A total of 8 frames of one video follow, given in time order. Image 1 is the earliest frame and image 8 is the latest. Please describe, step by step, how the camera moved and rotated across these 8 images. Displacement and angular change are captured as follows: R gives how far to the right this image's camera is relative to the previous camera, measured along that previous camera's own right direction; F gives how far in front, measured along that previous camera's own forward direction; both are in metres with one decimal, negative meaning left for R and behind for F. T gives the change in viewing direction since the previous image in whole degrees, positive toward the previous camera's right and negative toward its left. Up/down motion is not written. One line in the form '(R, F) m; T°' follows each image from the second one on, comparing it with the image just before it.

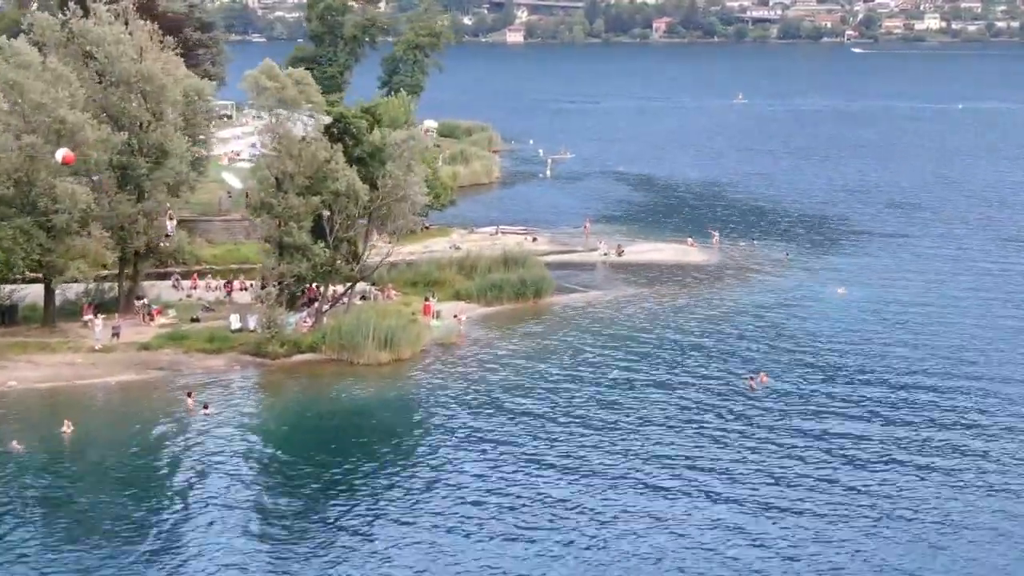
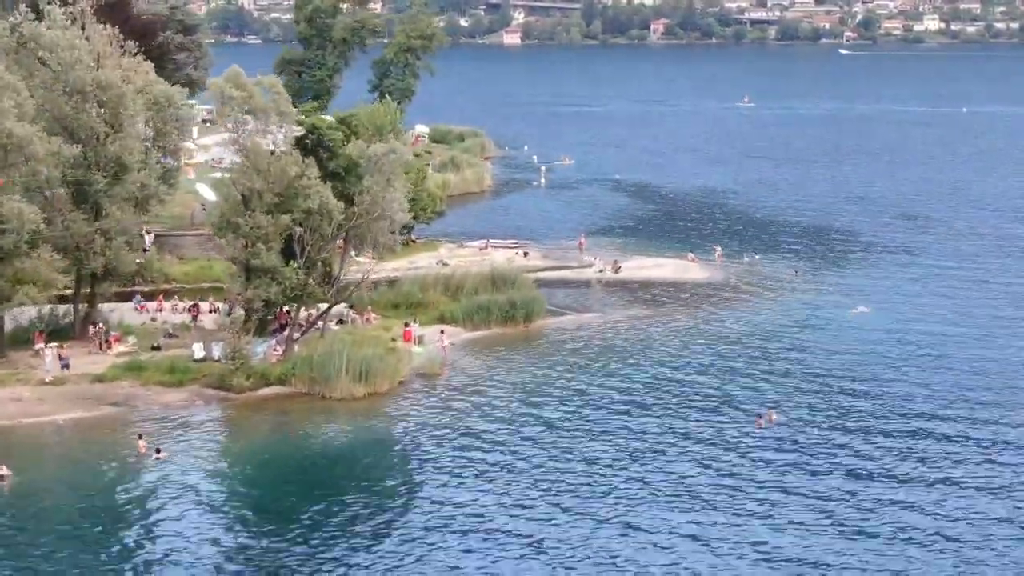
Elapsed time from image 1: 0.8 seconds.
(+0.4, +4.3) m; 0°
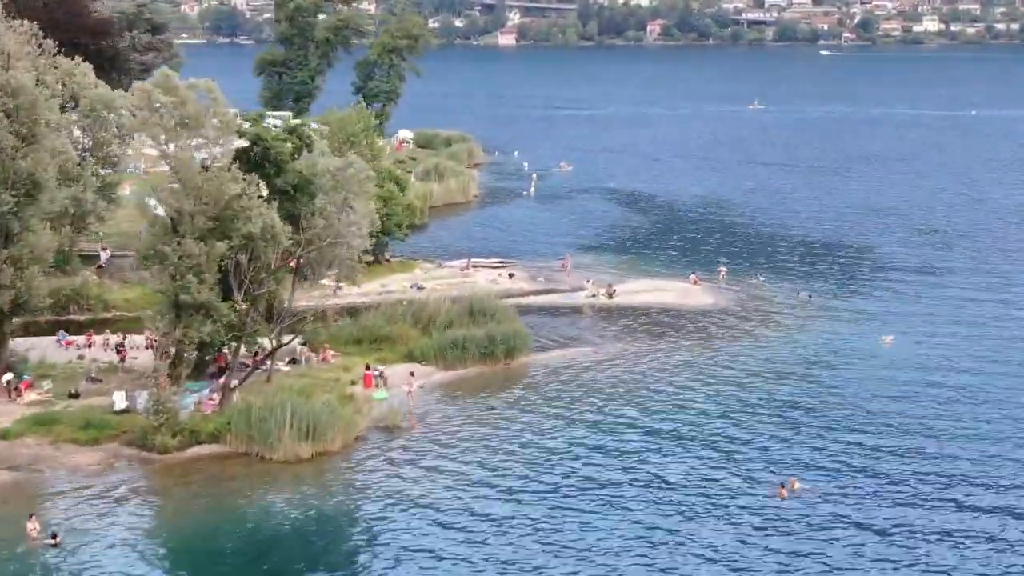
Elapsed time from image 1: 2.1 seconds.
(+0.6, +7.5) m; 0°
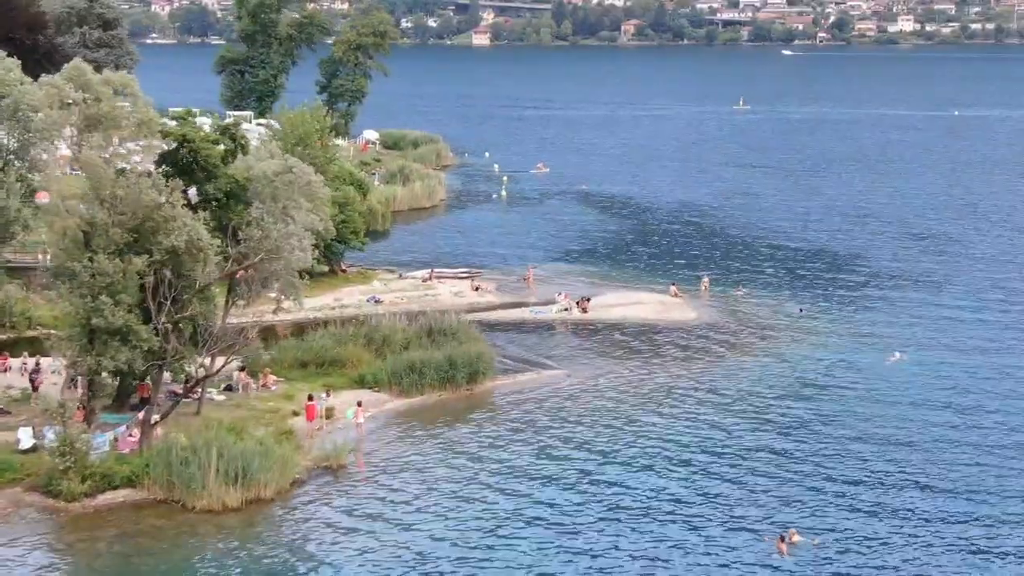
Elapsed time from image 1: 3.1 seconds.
(+0.4, +5.2) m; +1°
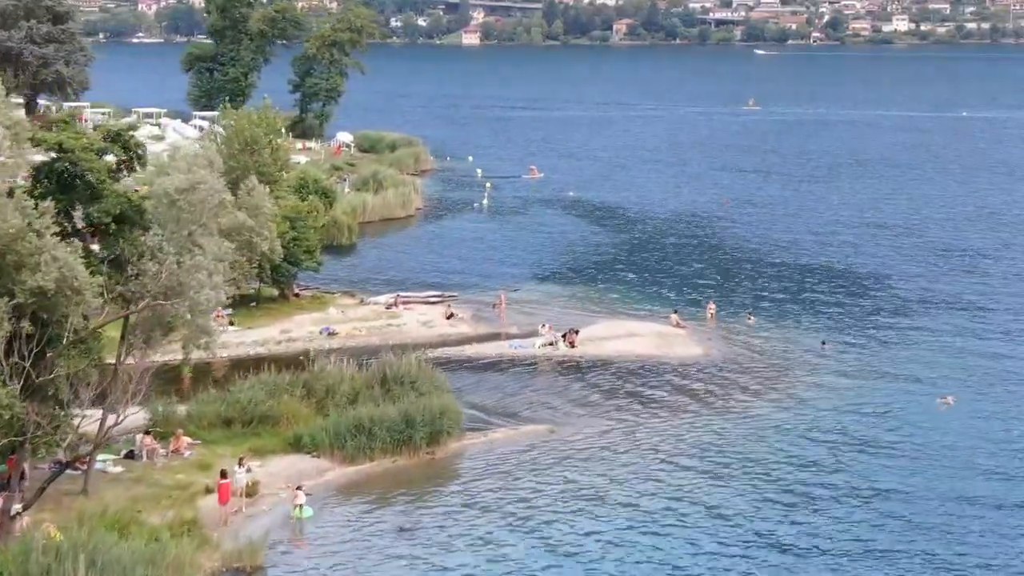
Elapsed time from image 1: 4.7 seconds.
(+0.5, +8.6) m; 0°
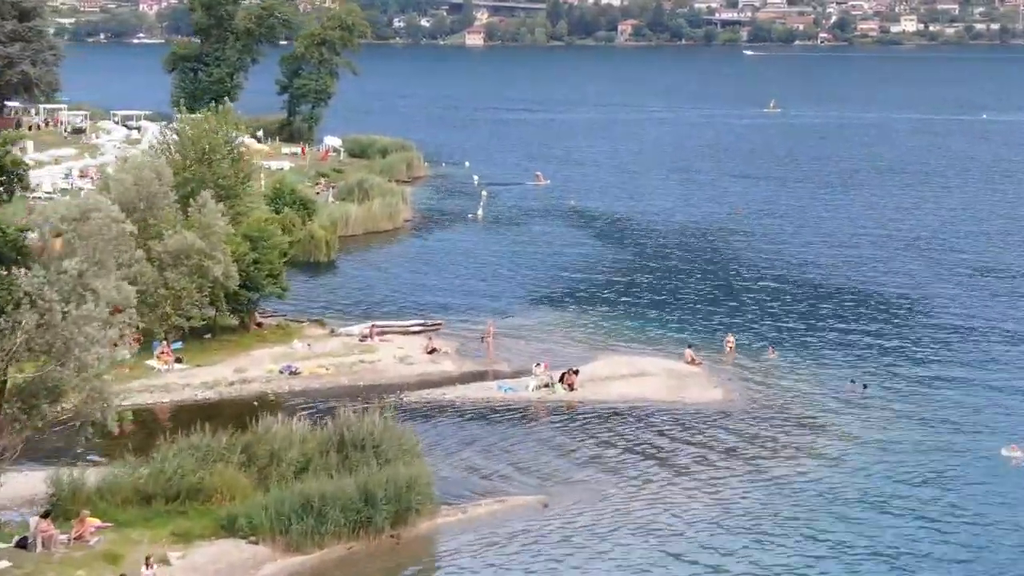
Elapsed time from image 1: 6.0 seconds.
(+0.4, +7.0) m; 0°
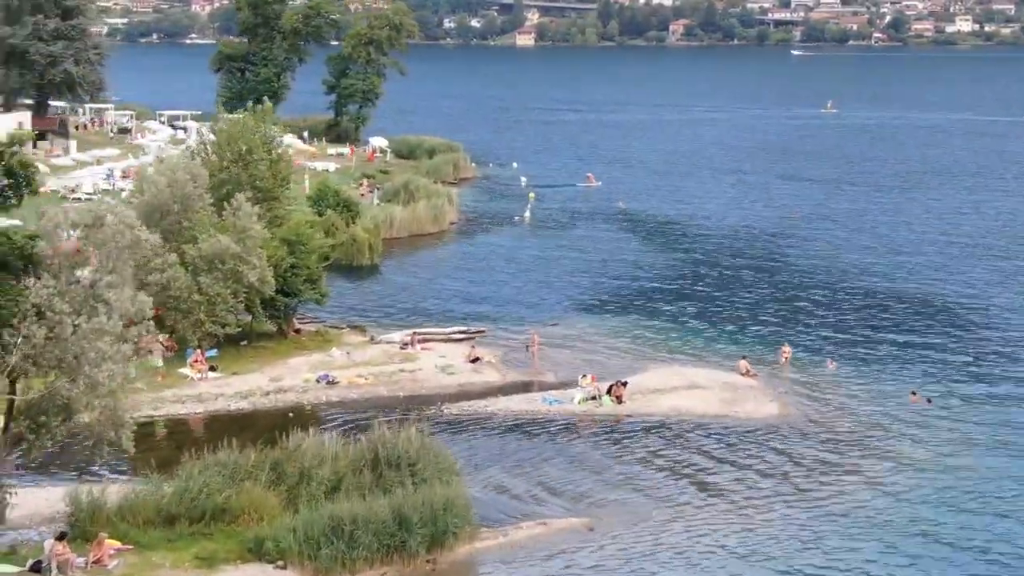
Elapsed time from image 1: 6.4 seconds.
(+0.1, +1.9) m; -2°
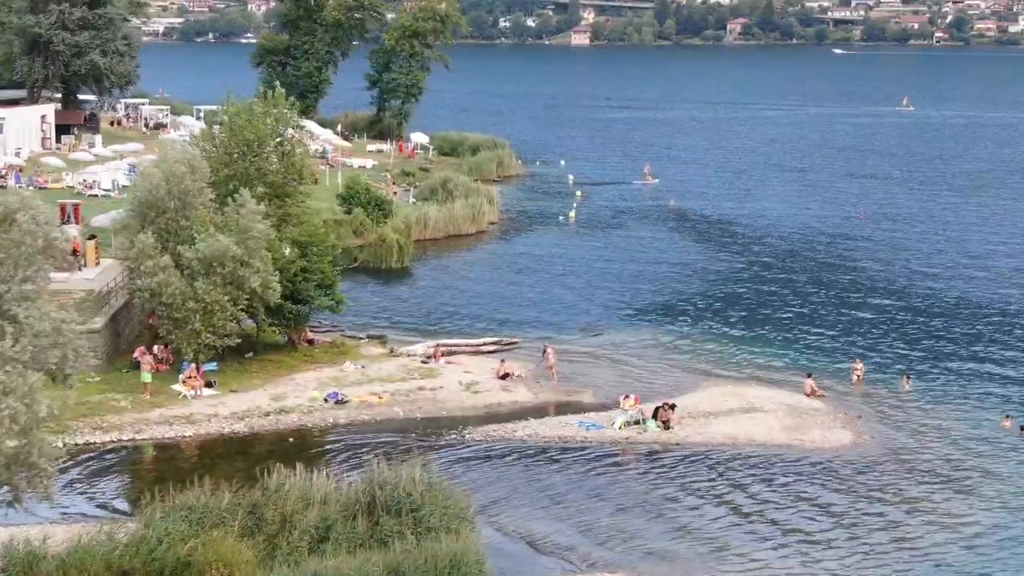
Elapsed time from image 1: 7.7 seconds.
(+0.5, +5.2) m; -2°
